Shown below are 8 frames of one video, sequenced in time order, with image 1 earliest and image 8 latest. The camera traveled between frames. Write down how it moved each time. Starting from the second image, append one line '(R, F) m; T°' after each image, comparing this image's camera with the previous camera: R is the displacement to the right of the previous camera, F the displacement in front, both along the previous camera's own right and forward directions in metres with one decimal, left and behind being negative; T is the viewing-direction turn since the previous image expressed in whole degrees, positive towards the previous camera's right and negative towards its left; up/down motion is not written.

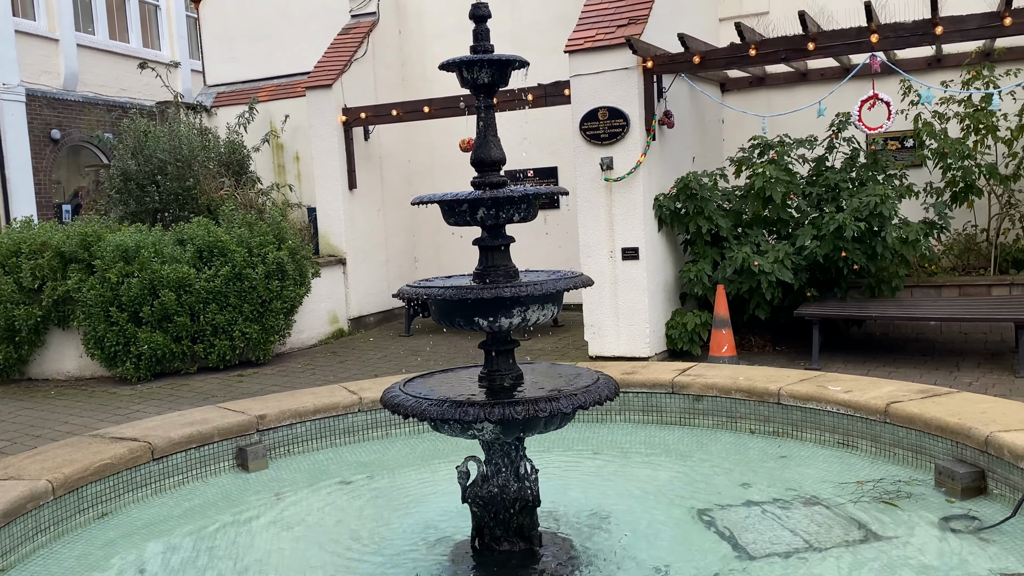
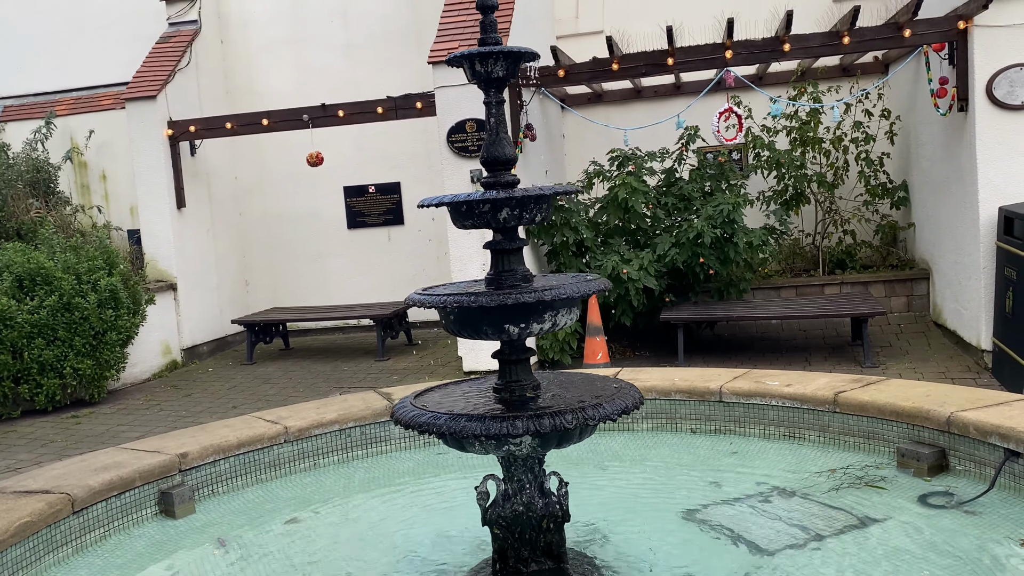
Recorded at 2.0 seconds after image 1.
(-0.7, +0.2) m; +13°
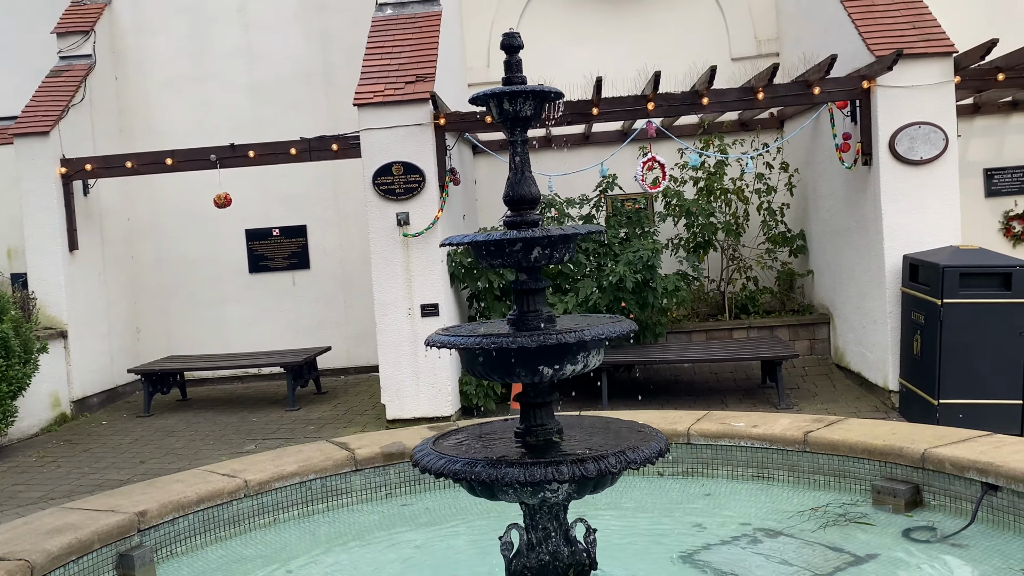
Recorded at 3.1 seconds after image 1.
(-0.5, +0.1) m; +8°
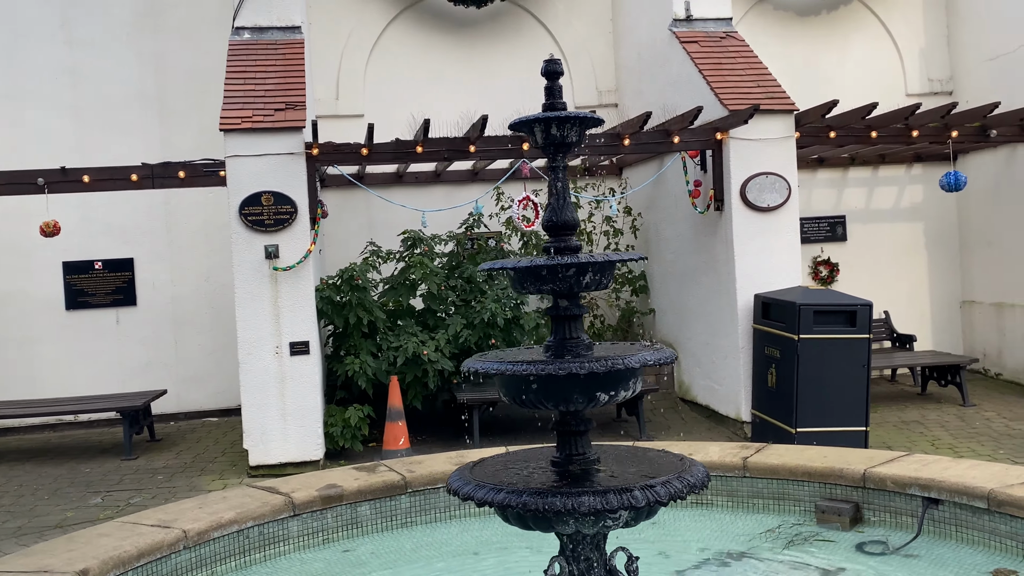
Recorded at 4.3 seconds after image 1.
(-0.8, +0.1) m; +14°
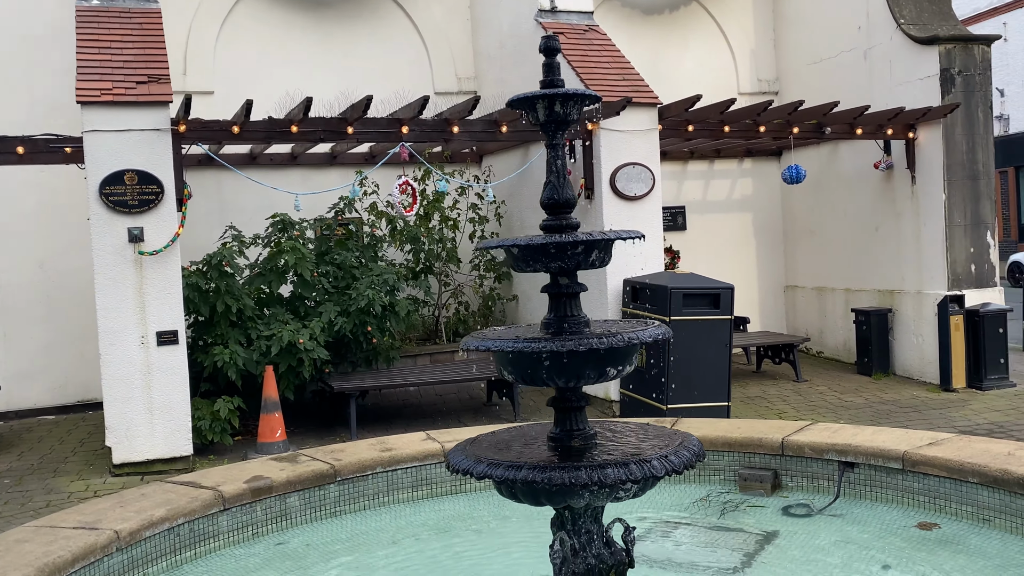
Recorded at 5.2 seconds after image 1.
(-0.6, +0.1) m; +12°
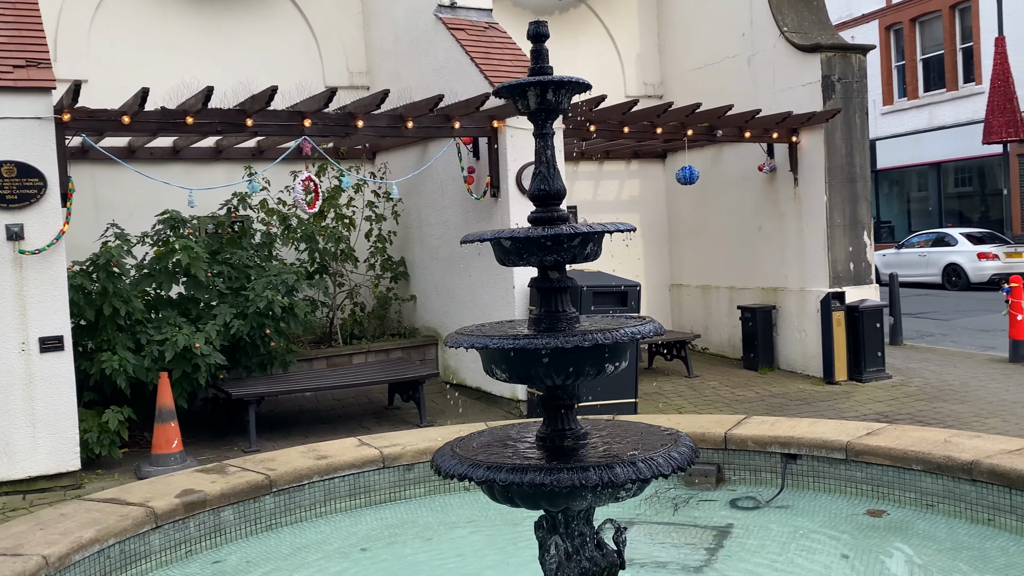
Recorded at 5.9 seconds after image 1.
(-0.4, +0.1) m; +8°
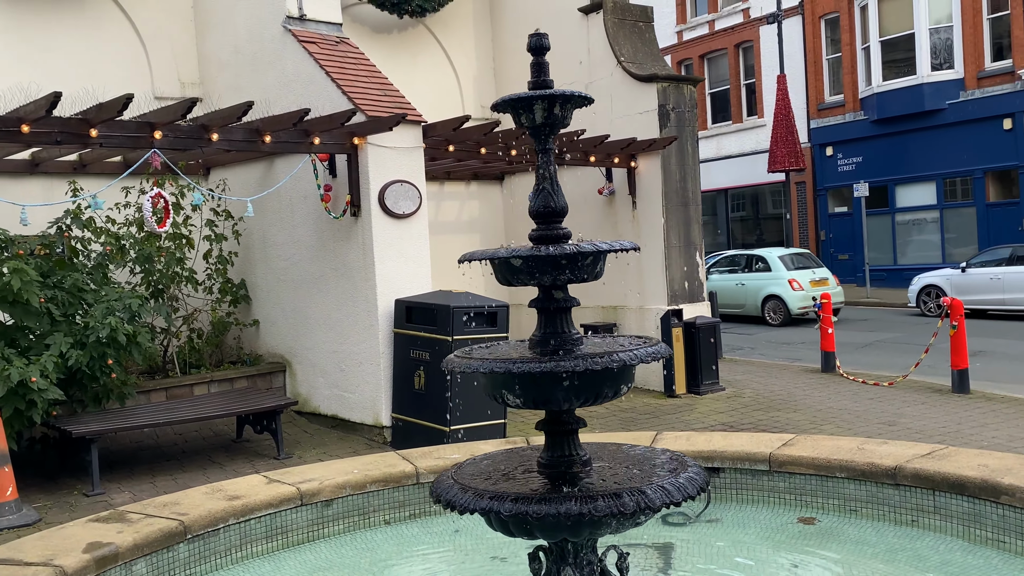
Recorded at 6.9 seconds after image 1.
(-0.6, +0.2) m; +13°
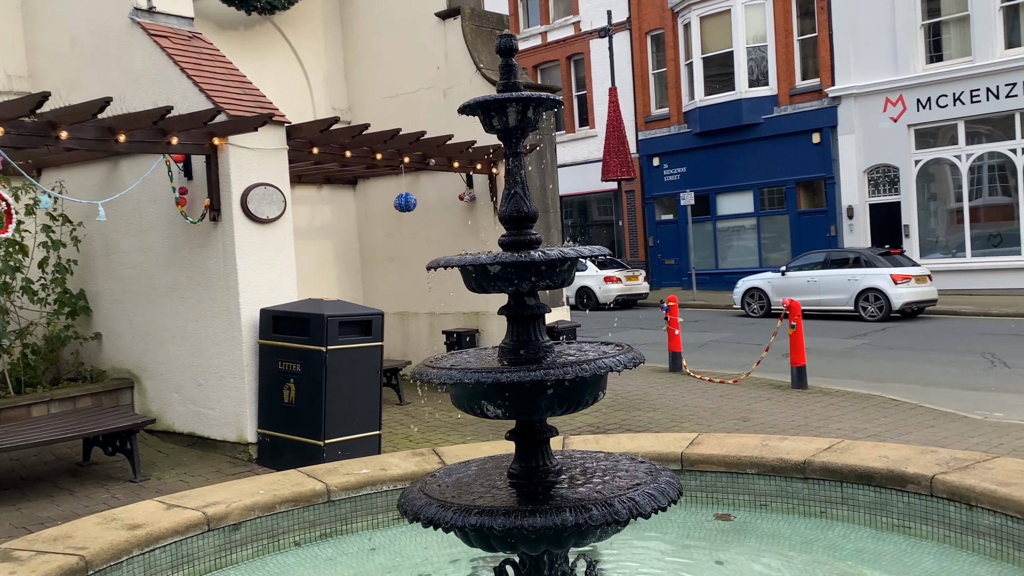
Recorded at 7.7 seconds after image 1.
(-0.4, +0.1) m; +11°
